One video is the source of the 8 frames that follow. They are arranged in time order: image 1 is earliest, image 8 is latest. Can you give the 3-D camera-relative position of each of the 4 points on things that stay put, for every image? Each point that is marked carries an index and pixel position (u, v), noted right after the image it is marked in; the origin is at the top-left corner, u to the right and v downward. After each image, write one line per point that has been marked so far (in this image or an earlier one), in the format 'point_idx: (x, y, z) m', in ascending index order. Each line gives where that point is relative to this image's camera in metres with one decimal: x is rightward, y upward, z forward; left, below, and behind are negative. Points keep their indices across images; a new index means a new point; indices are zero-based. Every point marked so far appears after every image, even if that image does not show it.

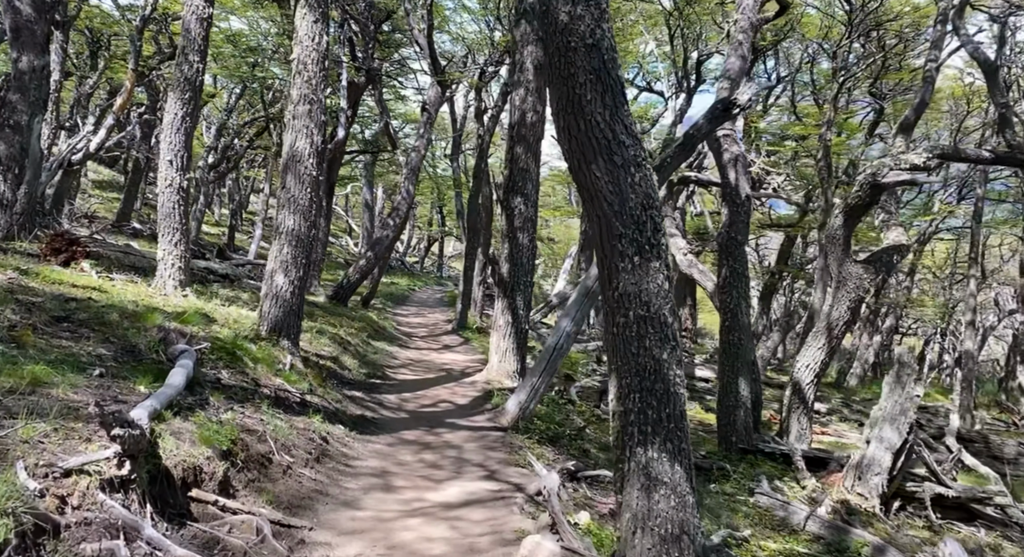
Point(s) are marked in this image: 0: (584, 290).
0: (+0.8, -0.1, +8.9) m
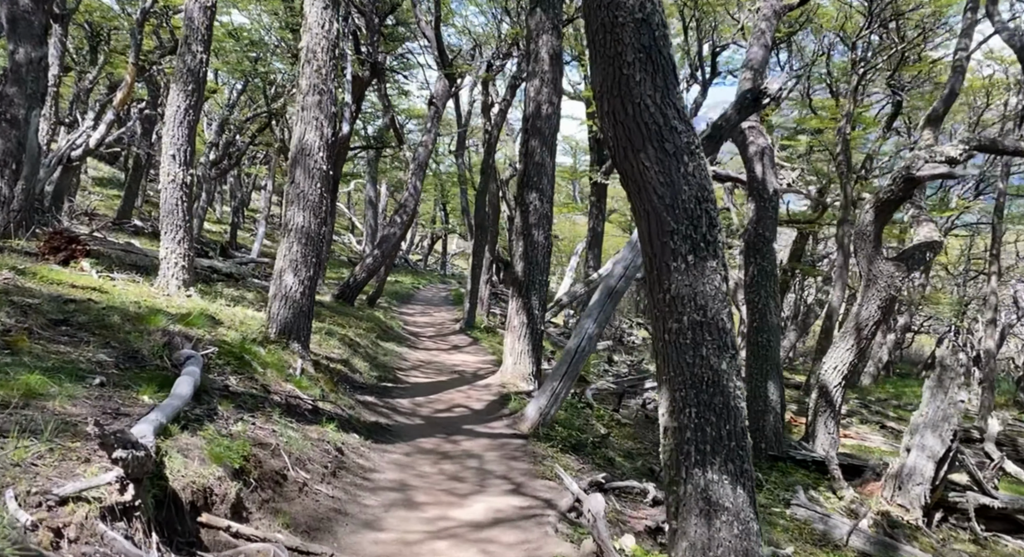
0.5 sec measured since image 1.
0: (+1.0, -0.1, +8.5) m
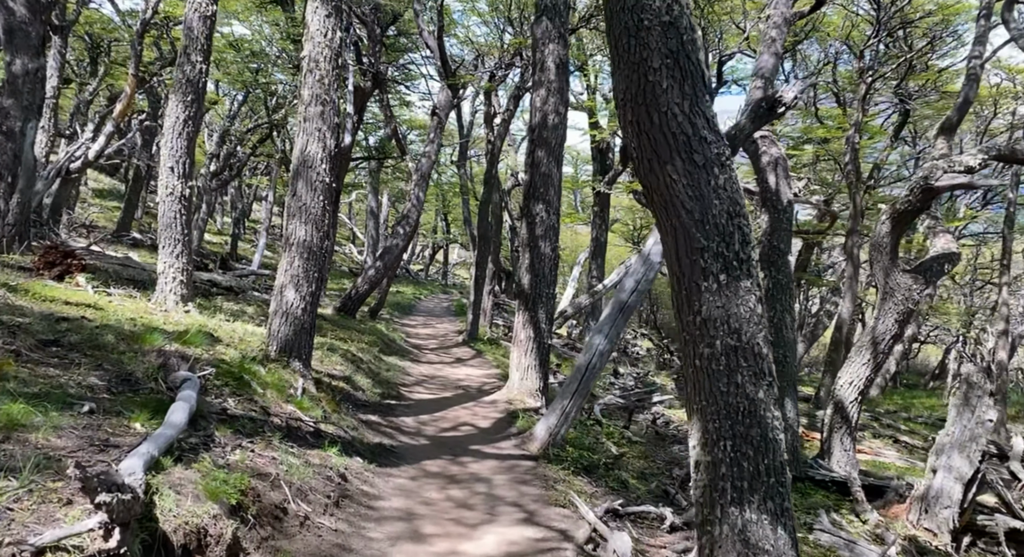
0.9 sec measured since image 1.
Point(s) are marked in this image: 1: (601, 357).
0: (+1.1, -0.3, +8.2) m
1: (+0.9, -0.8, +8.2) m
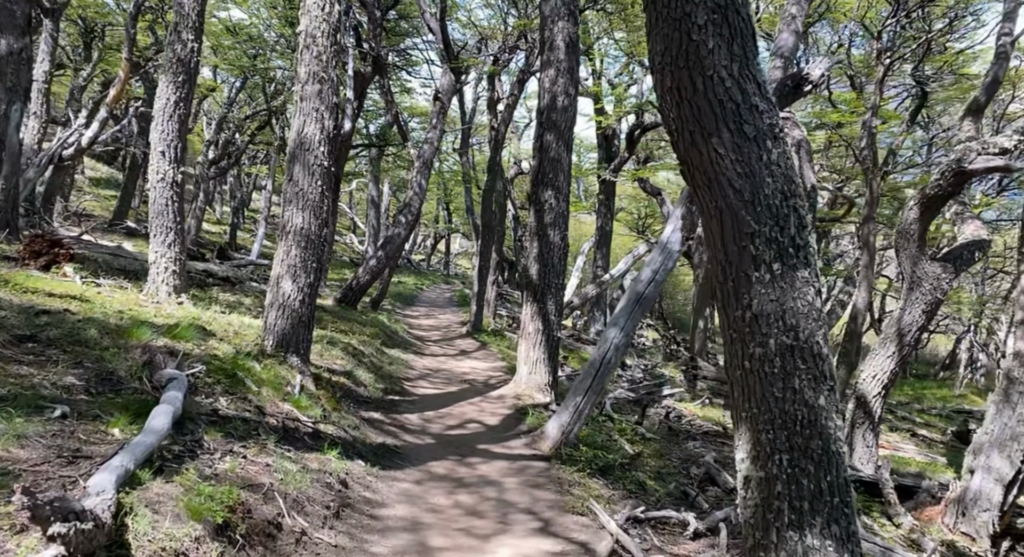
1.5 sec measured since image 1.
0: (+1.2, -0.2, +7.7) m
1: (+1.0, -0.7, +7.7) m
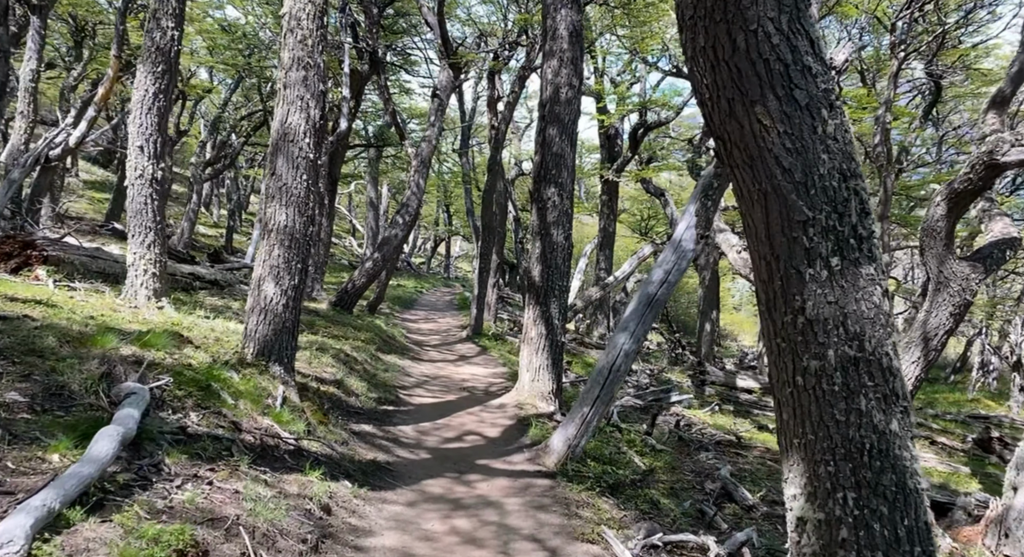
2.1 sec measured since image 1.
0: (+1.2, -0.2, +7.2) m
1: (+1.1, -0.7, +7.2) m
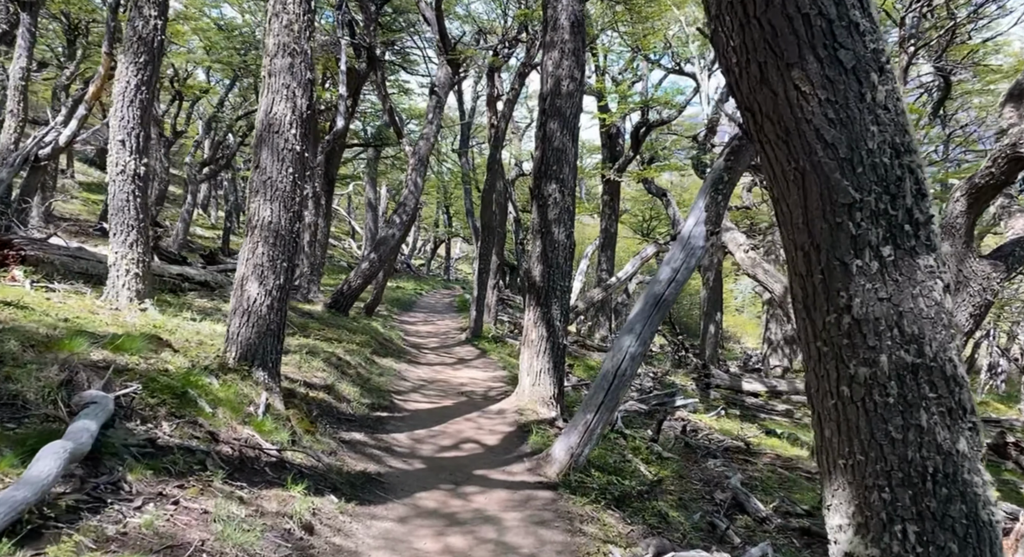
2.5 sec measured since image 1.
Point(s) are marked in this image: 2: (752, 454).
0: (+1.2, -0.2, +6.8) m
1: (+1.0, -0.7, +6.8) m
2: (+3.1, -2.2, +10.2) m
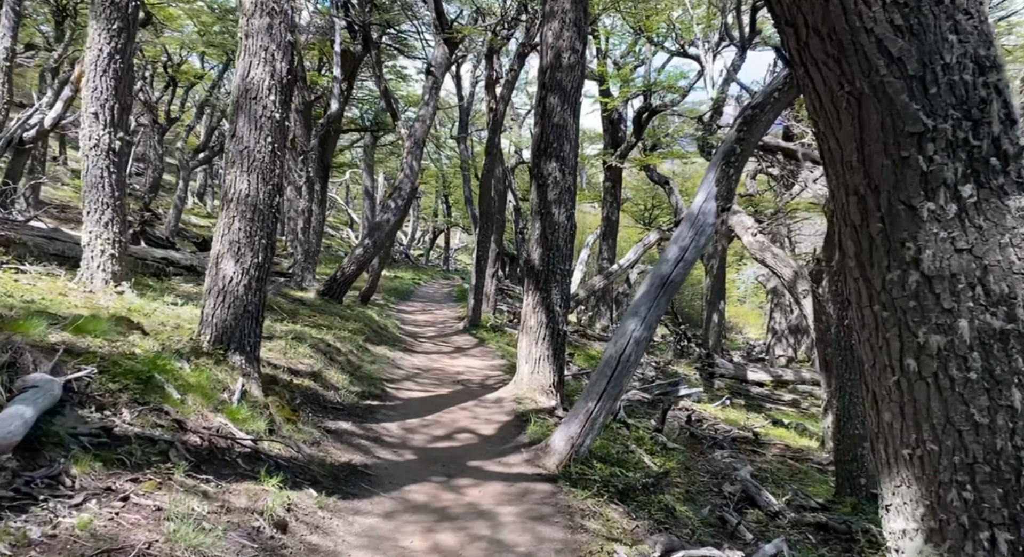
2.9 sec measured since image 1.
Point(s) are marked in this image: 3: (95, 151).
0: (+1.2, 0.0, +6.3) m
1: (+1.0, -0.5, +6.4) m
2: (+3.0, -2.0, +9.8) m
3: (-4.0, +1.2, +7.6) m
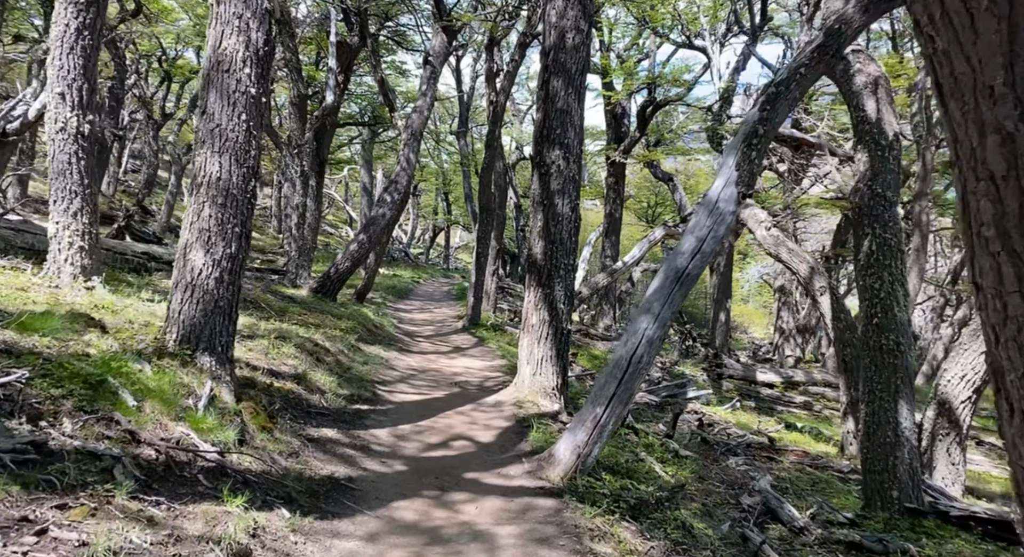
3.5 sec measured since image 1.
0: (+1.2, 0.0, +5.8) m
1: (+1.0, -0.5, +5.8) m
2: (+3.0, -2.0, +9.2) m
3: (-3.9, +1.3, +7.0) m
